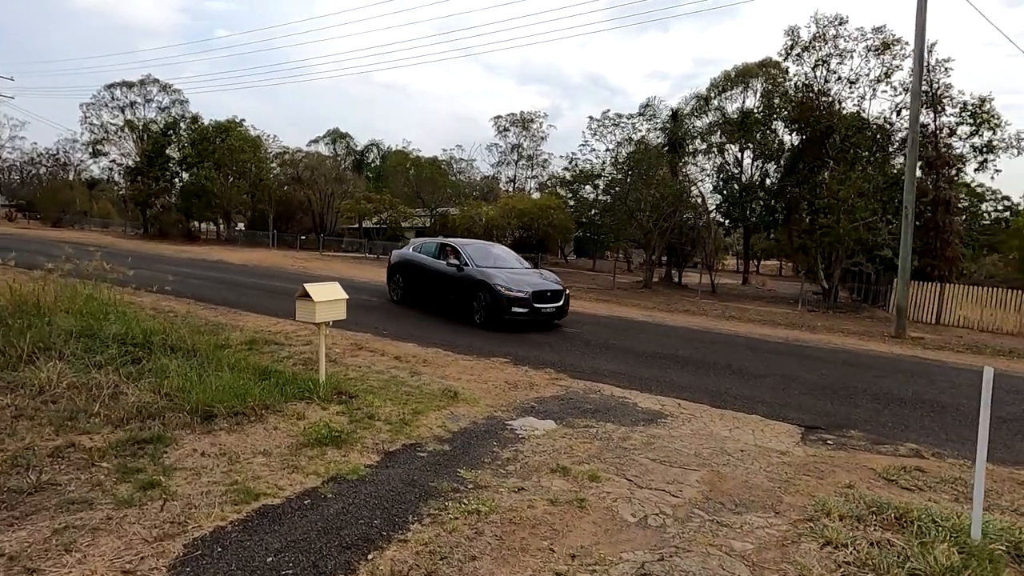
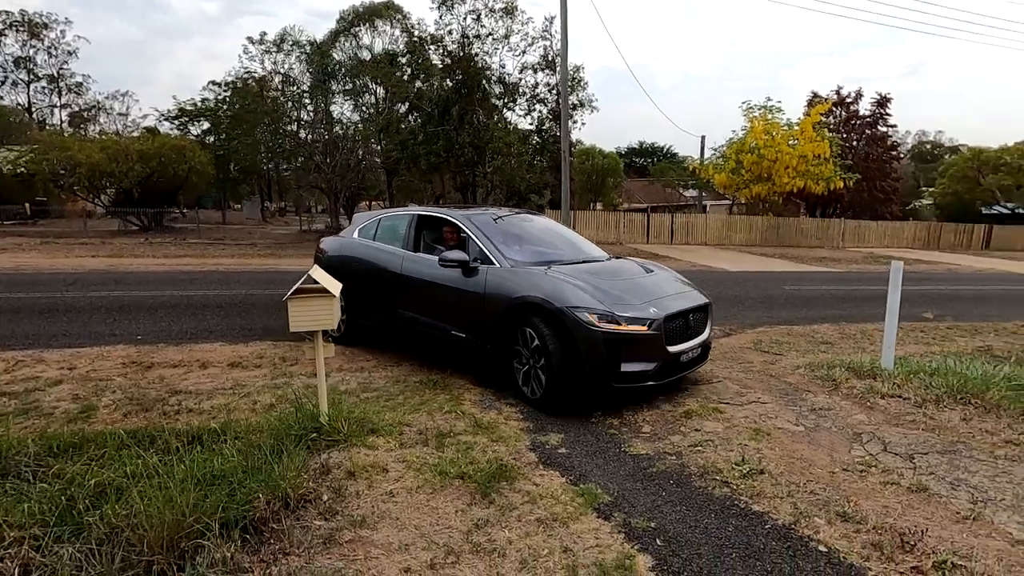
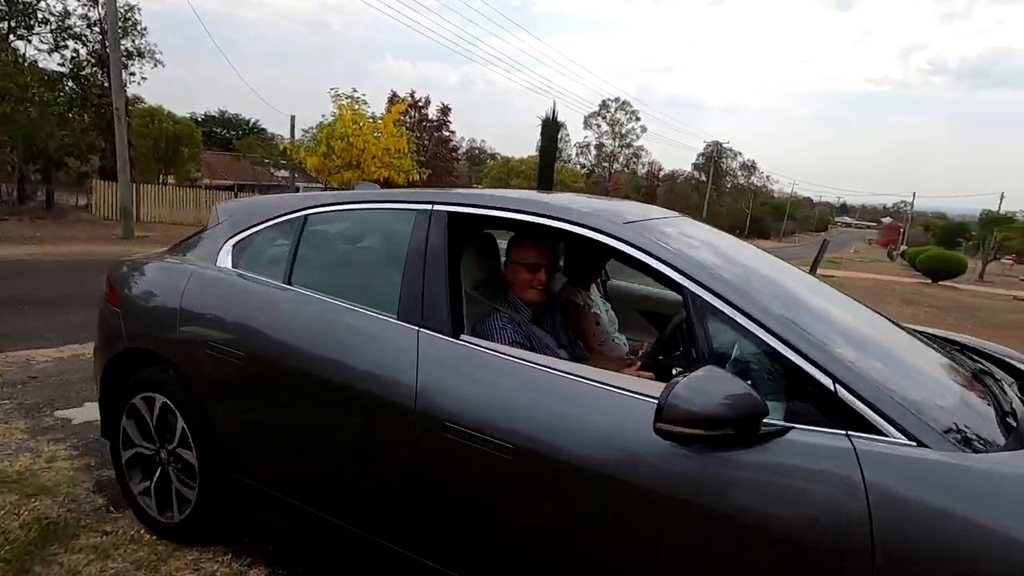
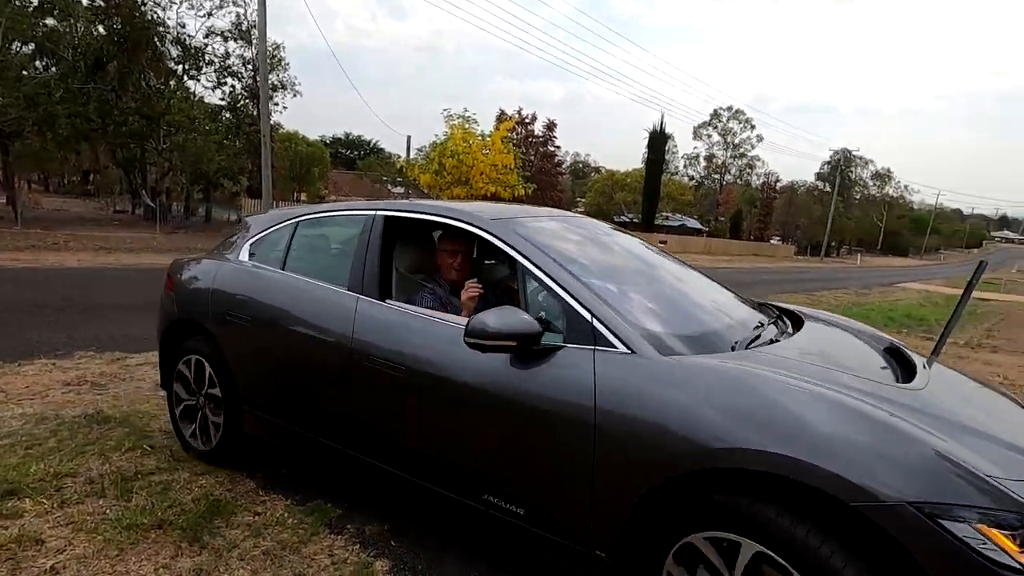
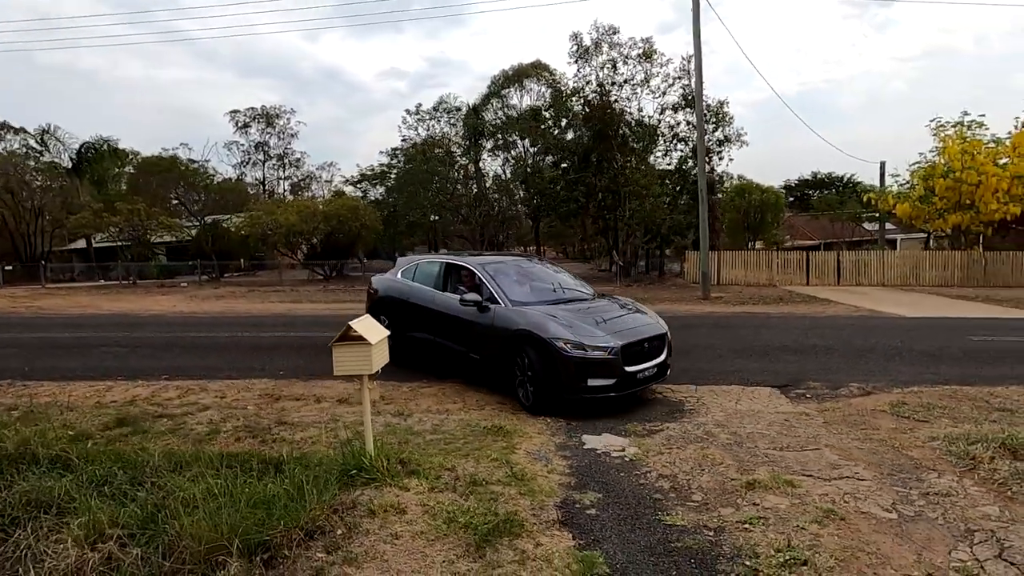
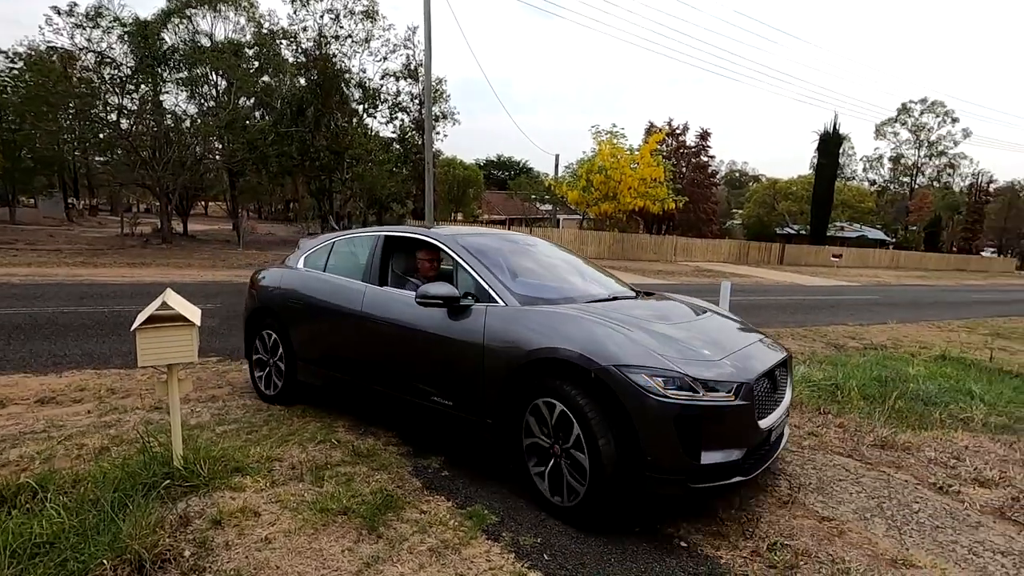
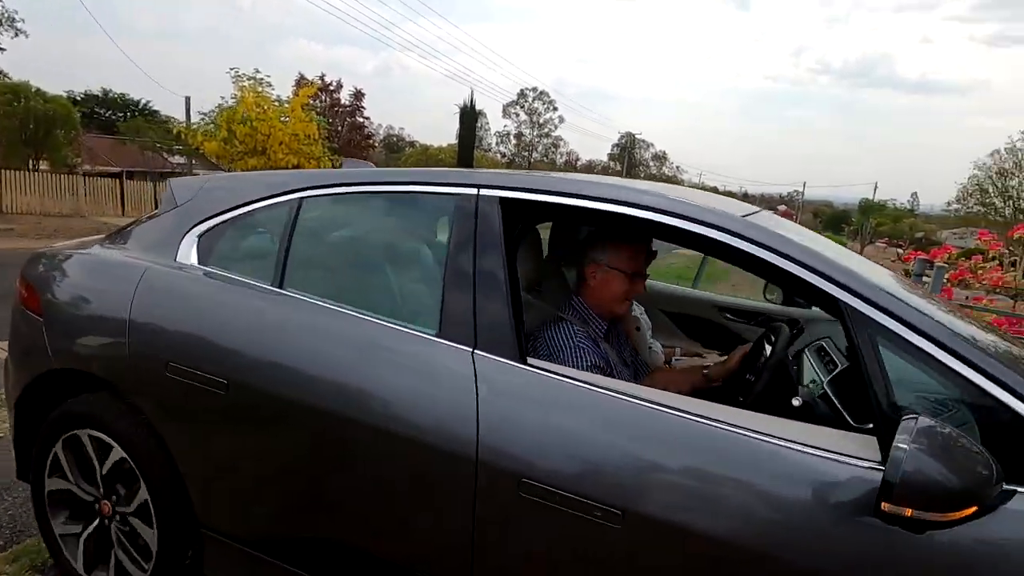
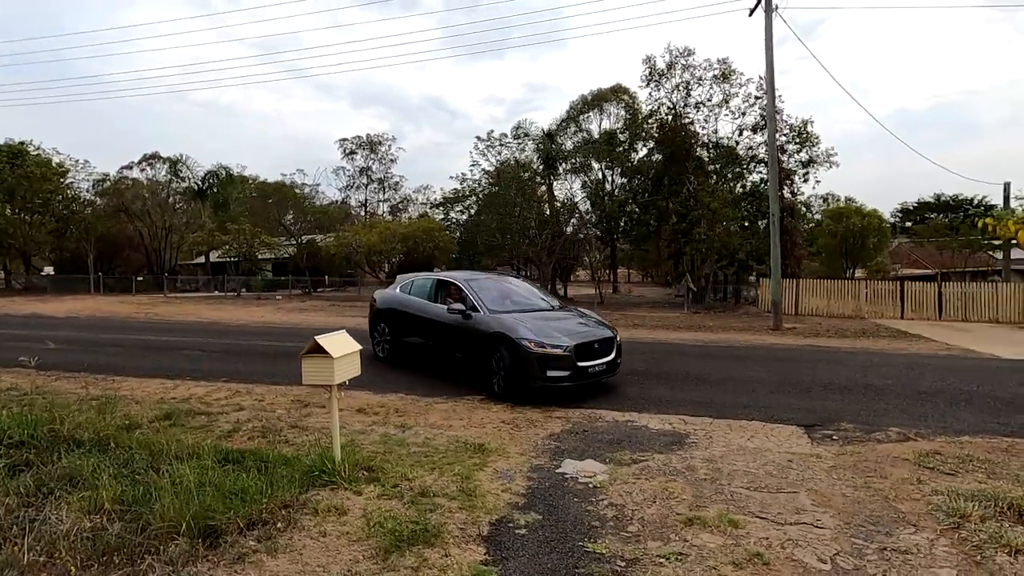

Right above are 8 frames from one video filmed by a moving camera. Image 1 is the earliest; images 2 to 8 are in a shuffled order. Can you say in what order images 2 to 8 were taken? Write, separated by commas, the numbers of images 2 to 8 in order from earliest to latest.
8, 5, 2, 6, 4, 3, 7
